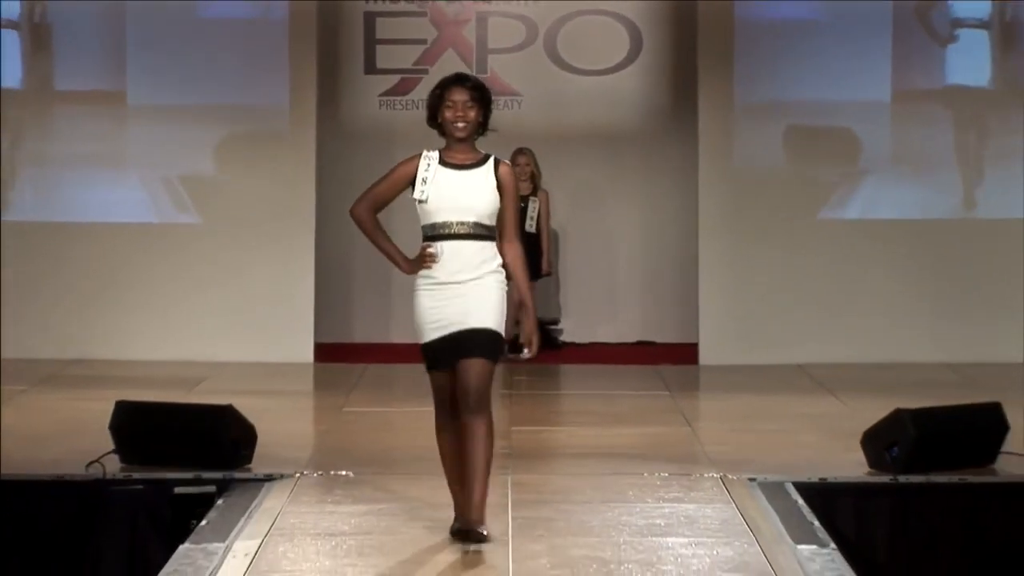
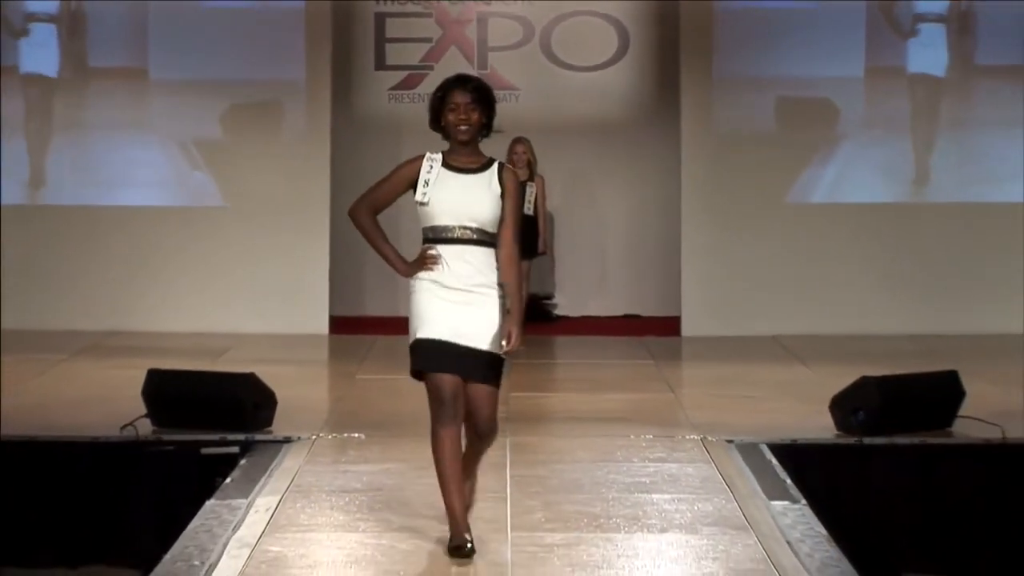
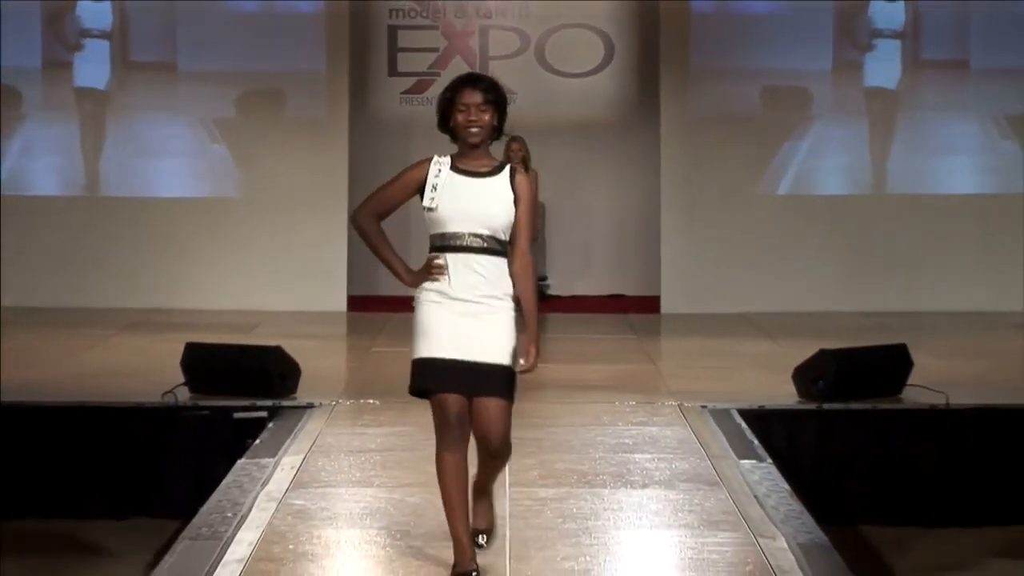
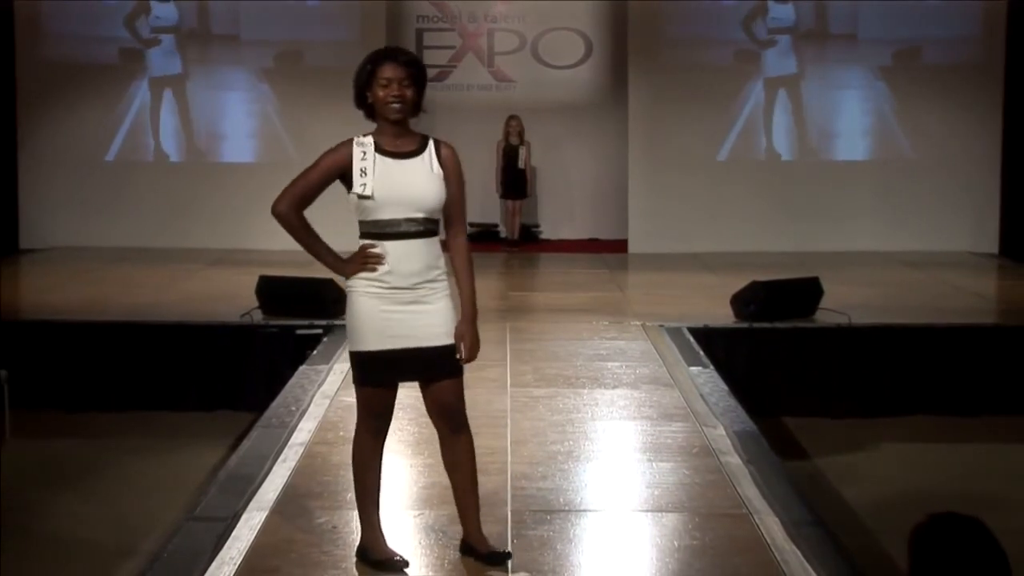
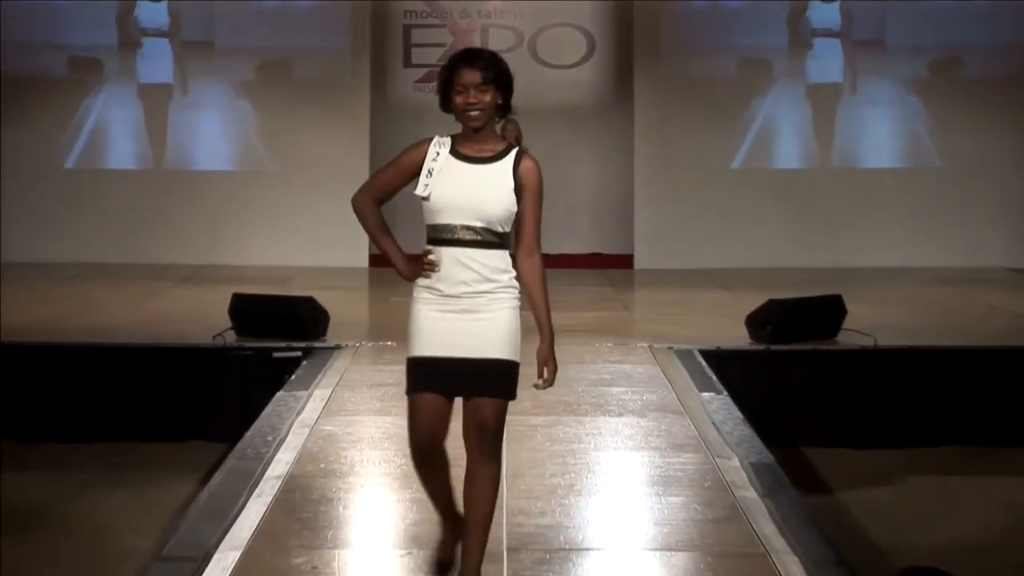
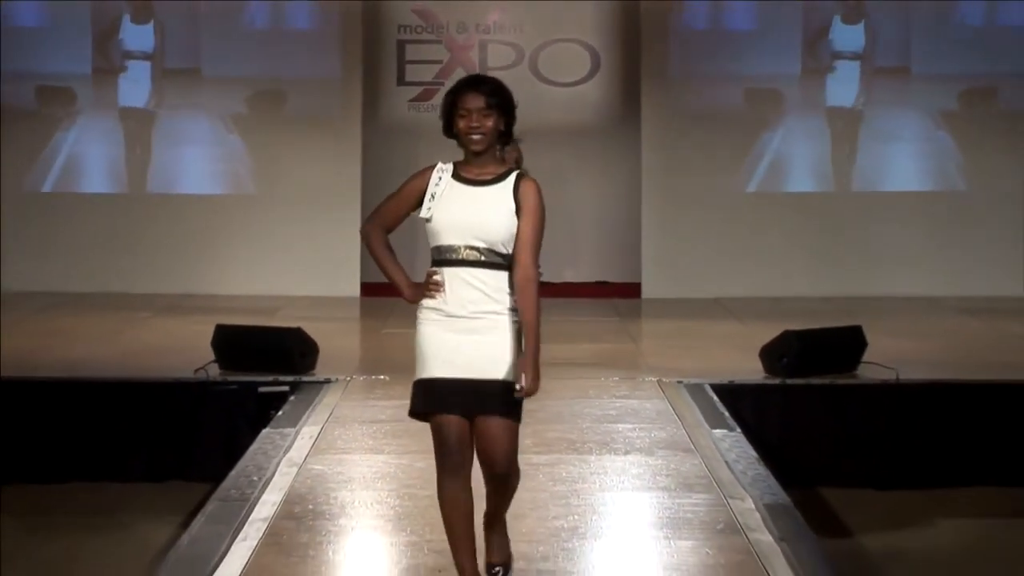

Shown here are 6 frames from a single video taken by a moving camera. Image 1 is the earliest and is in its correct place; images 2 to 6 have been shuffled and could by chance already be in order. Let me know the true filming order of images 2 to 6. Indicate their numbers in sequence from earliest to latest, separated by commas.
2, 3, 6, 5, 4
